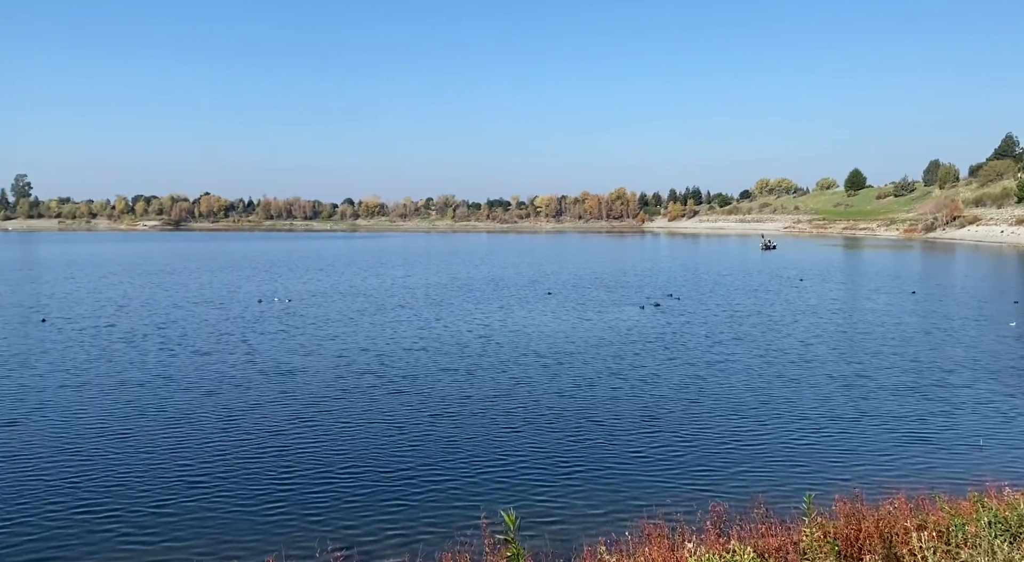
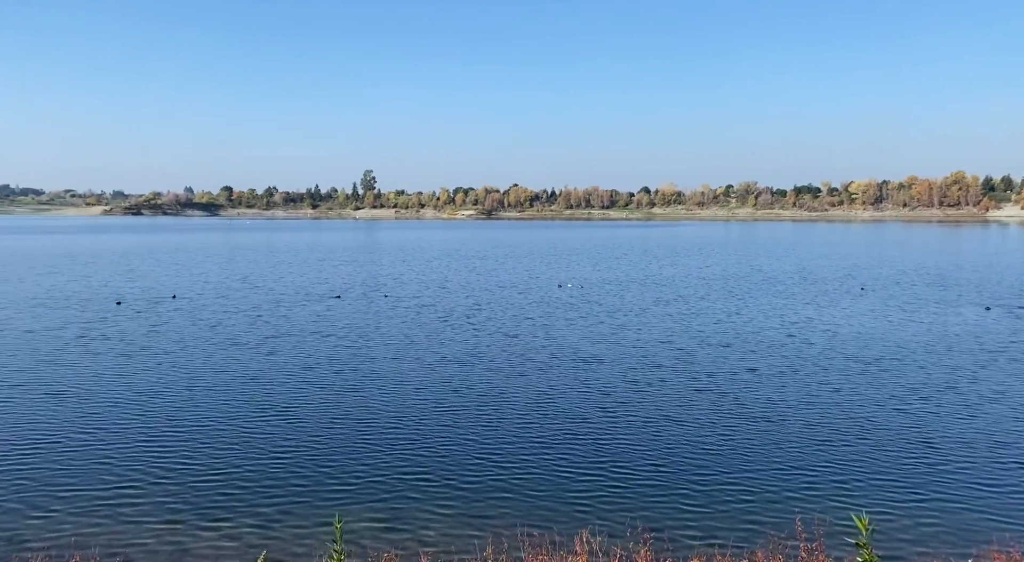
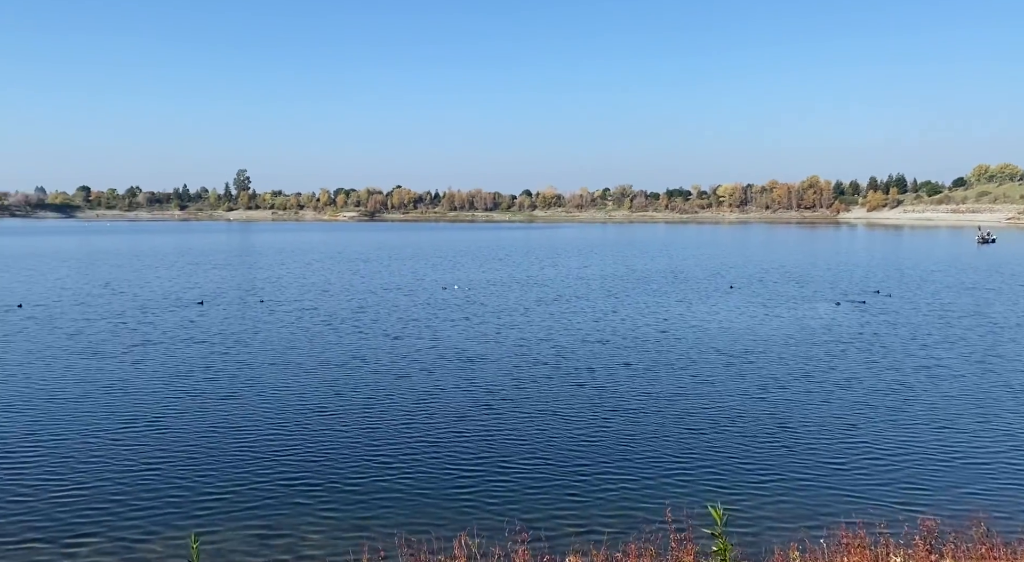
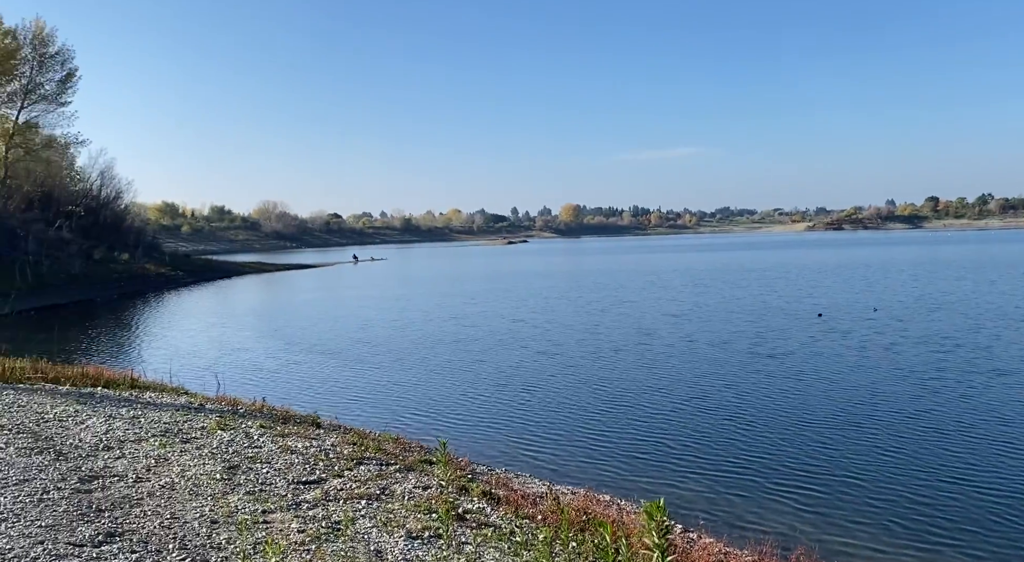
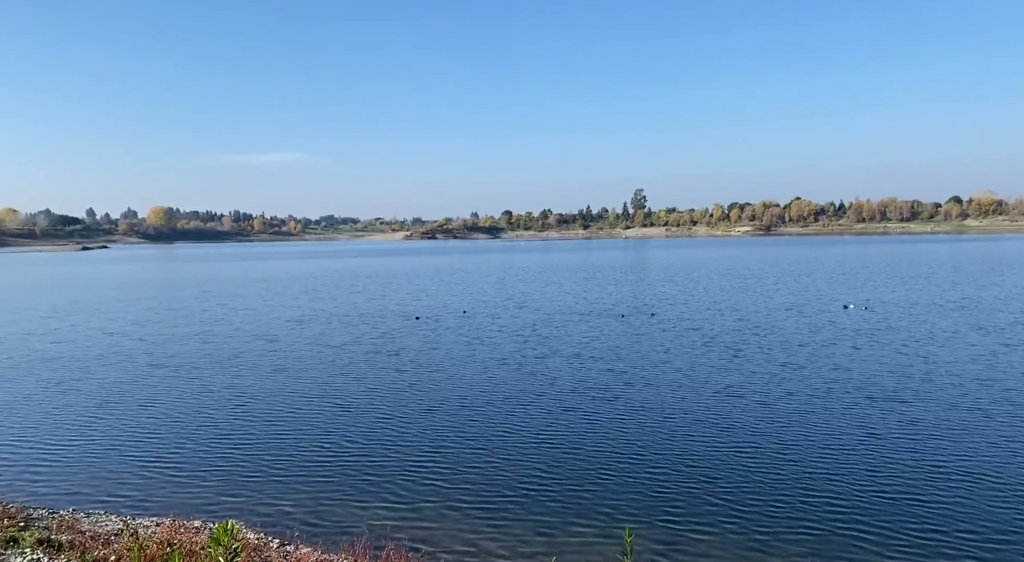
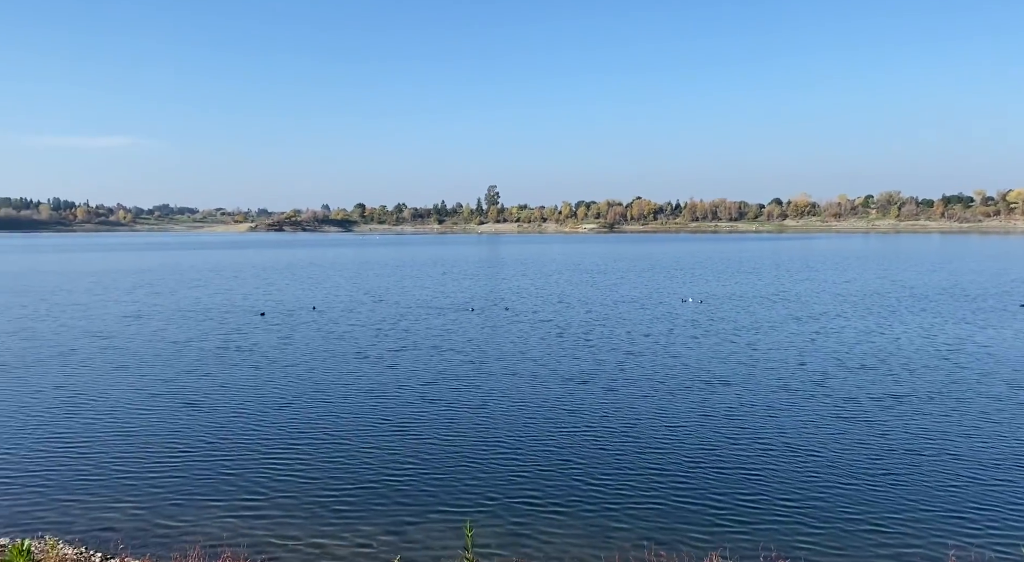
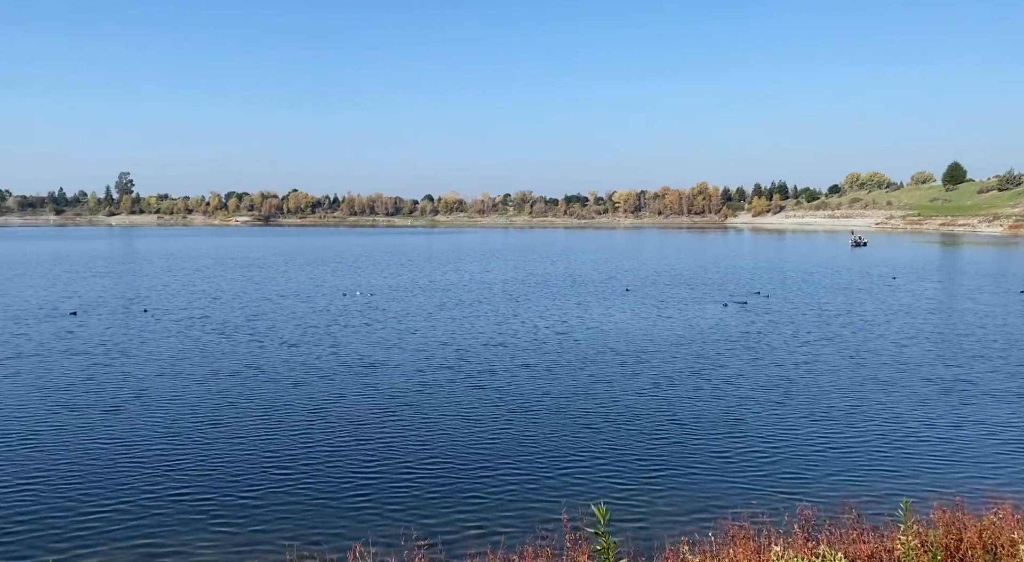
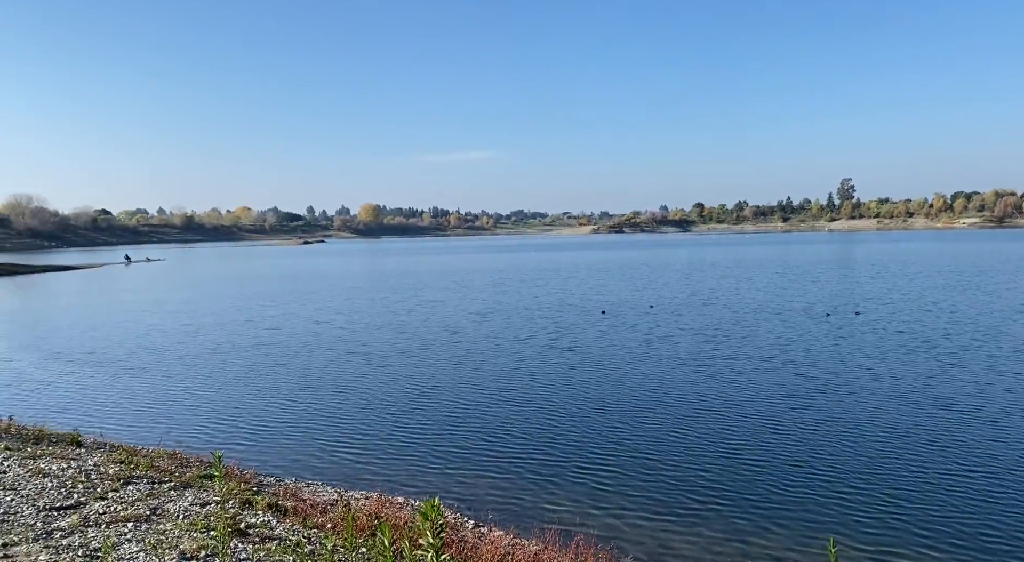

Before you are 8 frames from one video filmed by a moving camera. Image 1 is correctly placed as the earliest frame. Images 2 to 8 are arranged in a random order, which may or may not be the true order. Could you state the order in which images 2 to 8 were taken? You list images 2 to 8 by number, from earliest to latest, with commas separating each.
7, 3, 2, 6, 5, 8, 4
